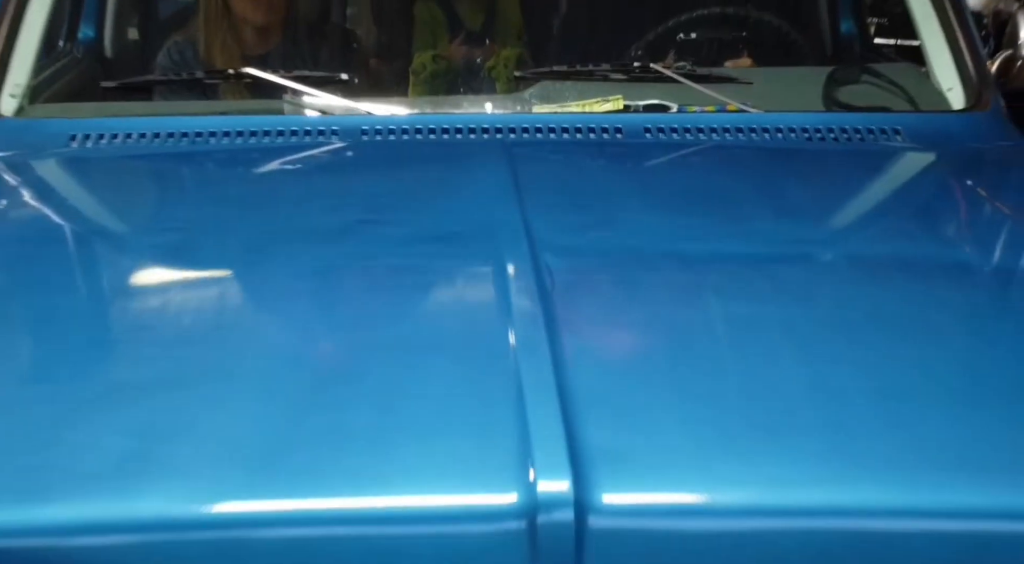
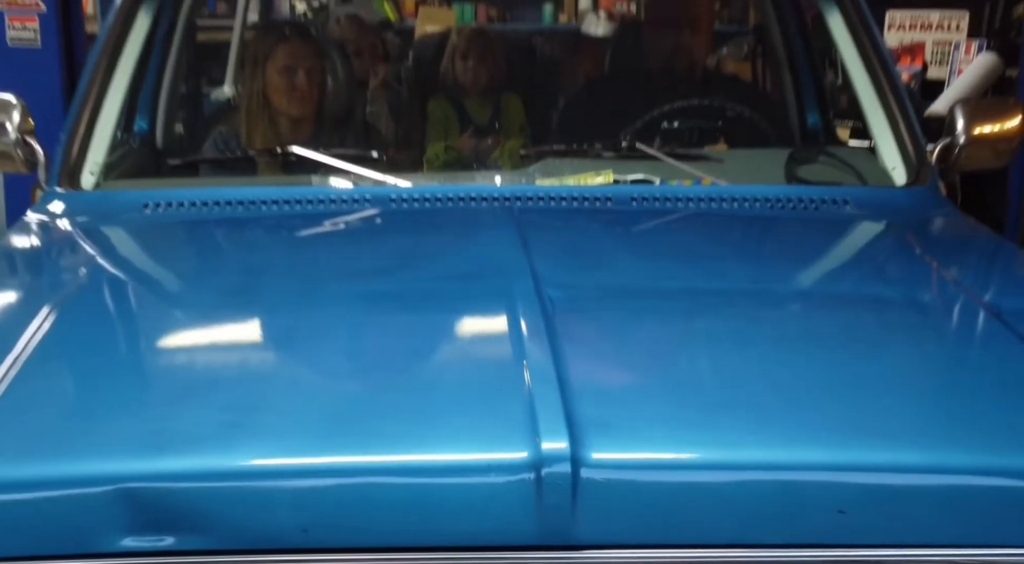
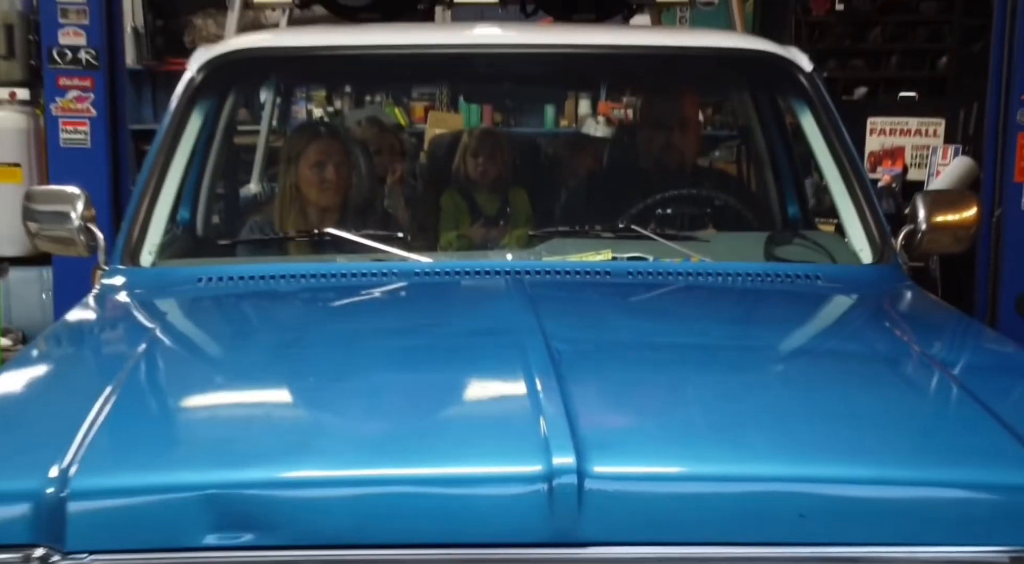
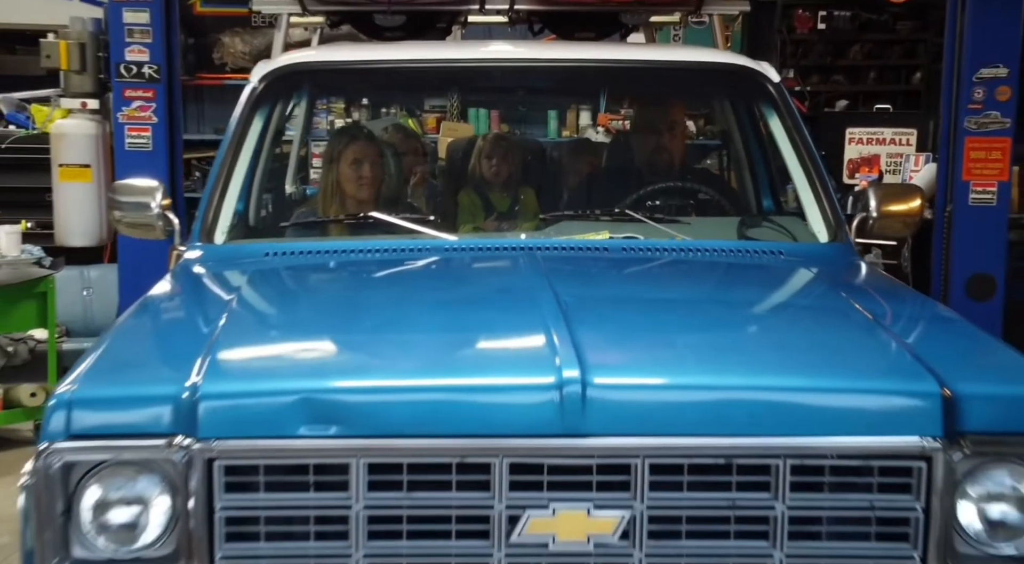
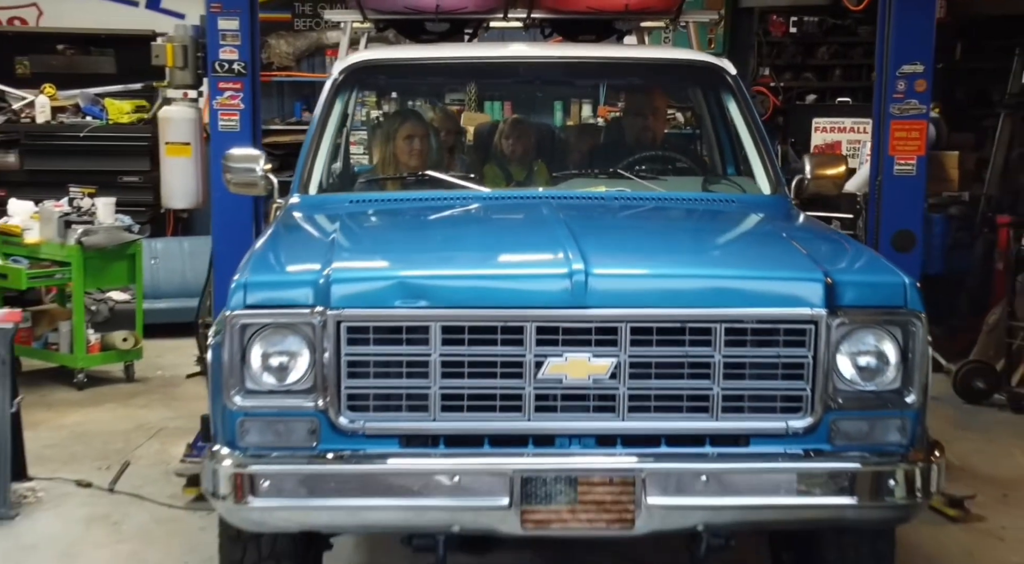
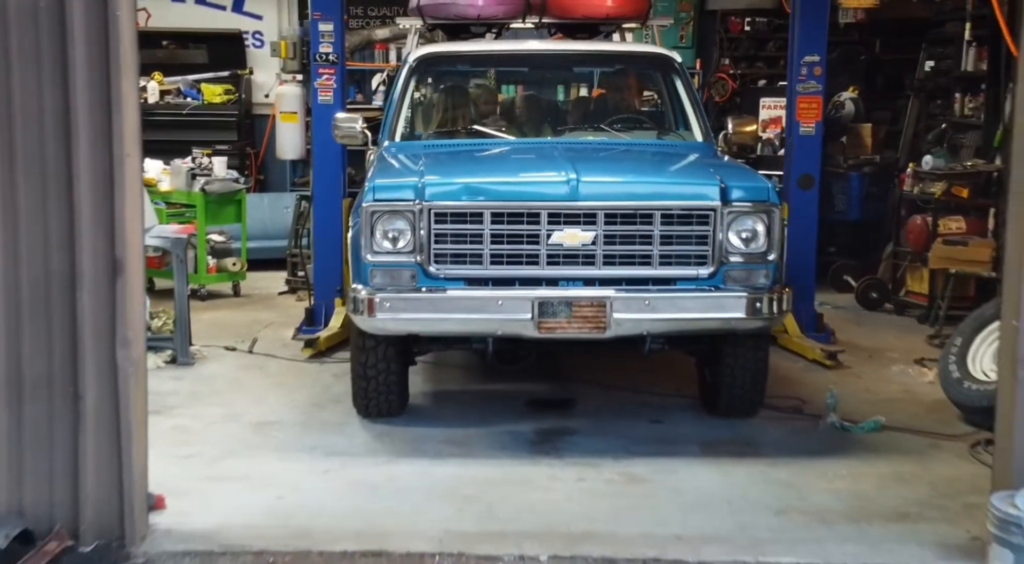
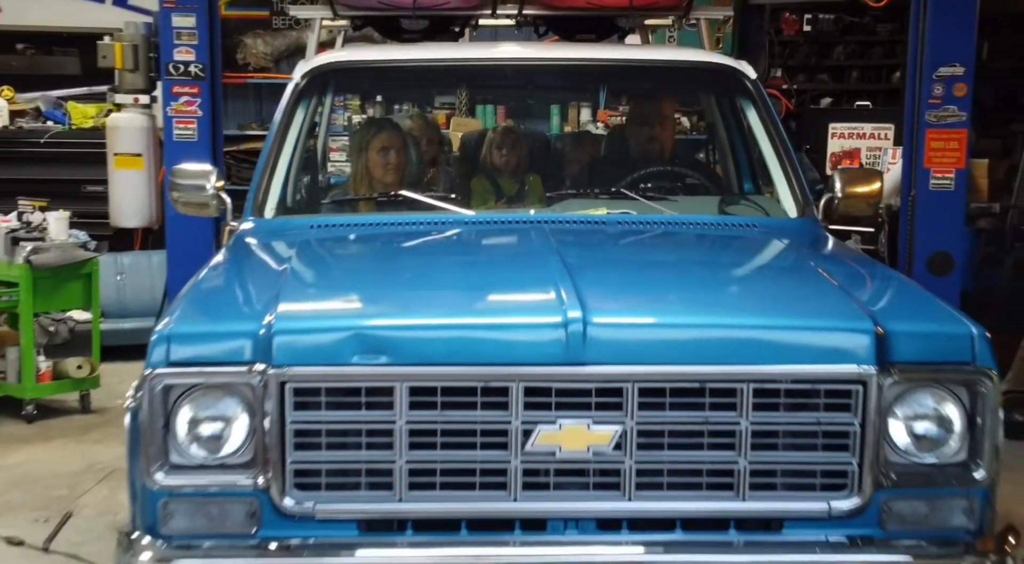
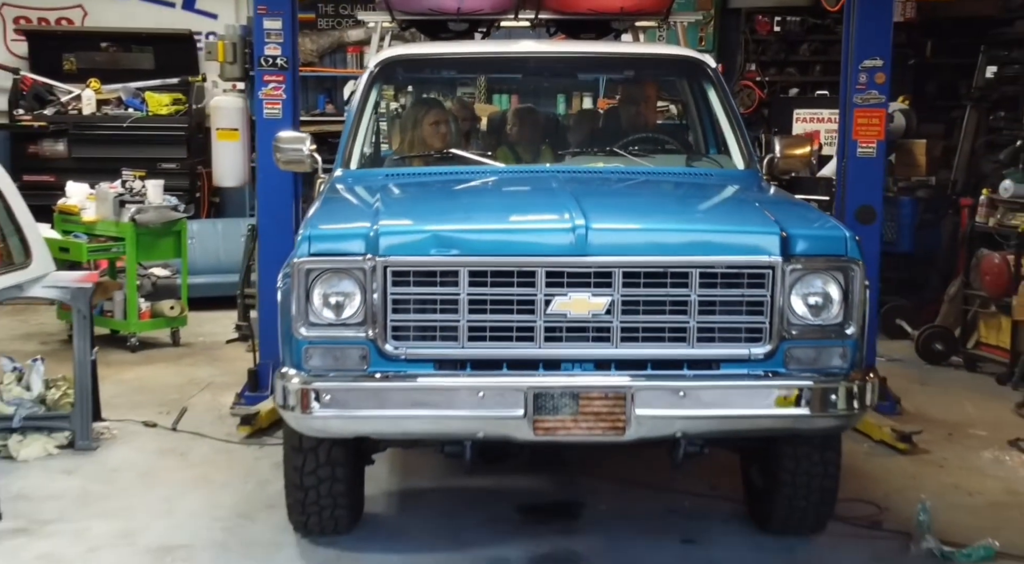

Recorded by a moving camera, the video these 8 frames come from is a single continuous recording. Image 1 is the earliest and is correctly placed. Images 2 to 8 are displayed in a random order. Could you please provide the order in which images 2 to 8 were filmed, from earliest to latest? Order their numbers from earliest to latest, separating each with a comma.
2, 3, 4, 7, 5, 8, 6
